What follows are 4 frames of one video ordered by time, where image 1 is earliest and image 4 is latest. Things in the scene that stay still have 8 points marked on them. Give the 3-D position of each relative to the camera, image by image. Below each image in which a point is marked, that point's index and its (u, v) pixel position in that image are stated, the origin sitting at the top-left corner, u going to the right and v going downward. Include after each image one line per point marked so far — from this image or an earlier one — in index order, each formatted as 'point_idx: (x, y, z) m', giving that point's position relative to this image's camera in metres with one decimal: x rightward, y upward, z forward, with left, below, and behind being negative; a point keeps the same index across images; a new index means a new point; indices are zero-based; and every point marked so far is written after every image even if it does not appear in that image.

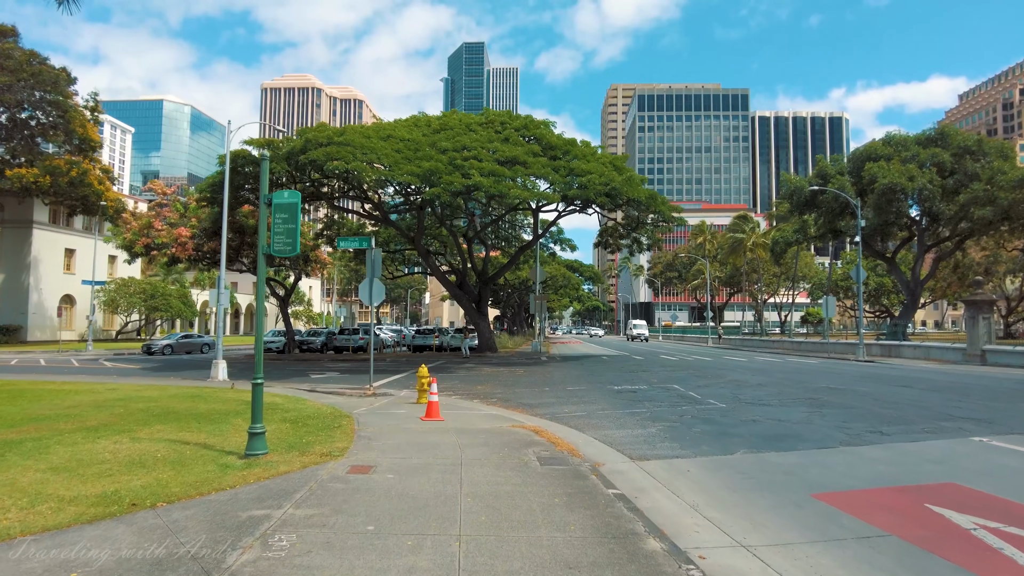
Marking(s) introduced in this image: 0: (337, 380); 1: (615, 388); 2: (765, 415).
0: (-5.4, -2.9, +19.9) m
1: (+2.6, -2.5, +15.7) m
2: (+4.4, -2.2, +11.0) m
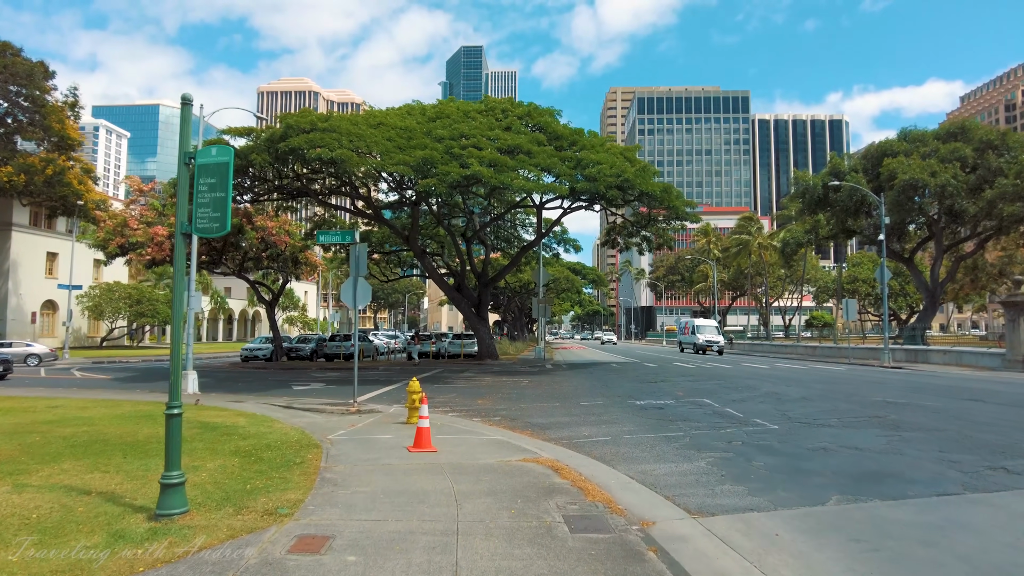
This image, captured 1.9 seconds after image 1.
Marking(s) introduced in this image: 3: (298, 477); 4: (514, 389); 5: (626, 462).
0: (-5.3, -2.9, +17.7) m
1: (+2.7, -2.5, +13.6) m
2: (+4.5, -2.1, +8.8) m
3: (-2.3, -2.0, +6.8) m
4: (+0.1, -2.8, +17.7) m
5: (+1.4, -2.2, +8.2) m
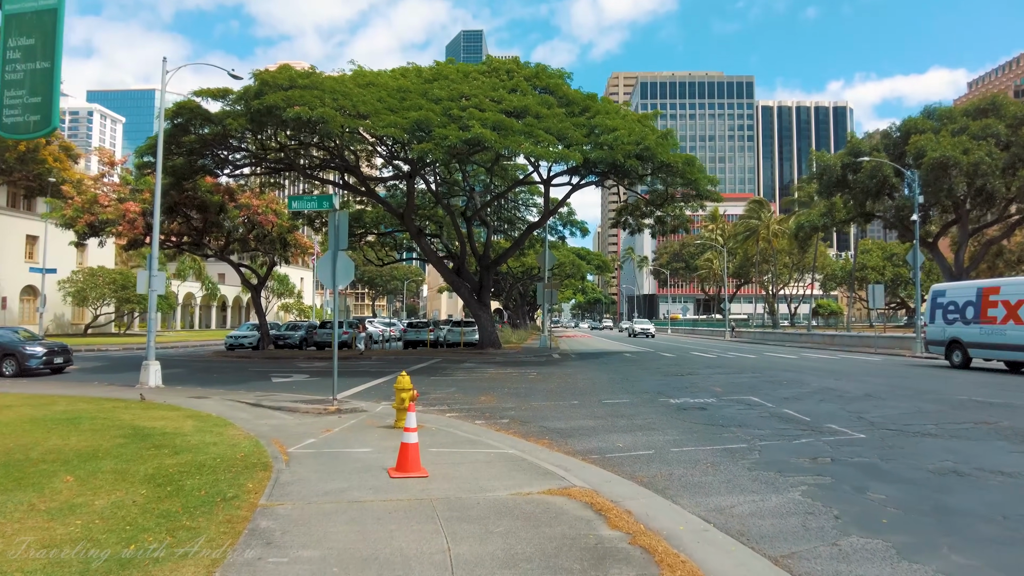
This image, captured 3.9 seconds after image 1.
0: (-5.1, -2.4, +15.5) m
1: (+2.9, -2.0, +11.4) m
2: (+4.7, -1.8, +6.6) m
3: (-2.1, -1.7, +4.5) m
4: (+0.2, -2.3, +15.5) m
5: (+1.6, -1.9, +6.0) m
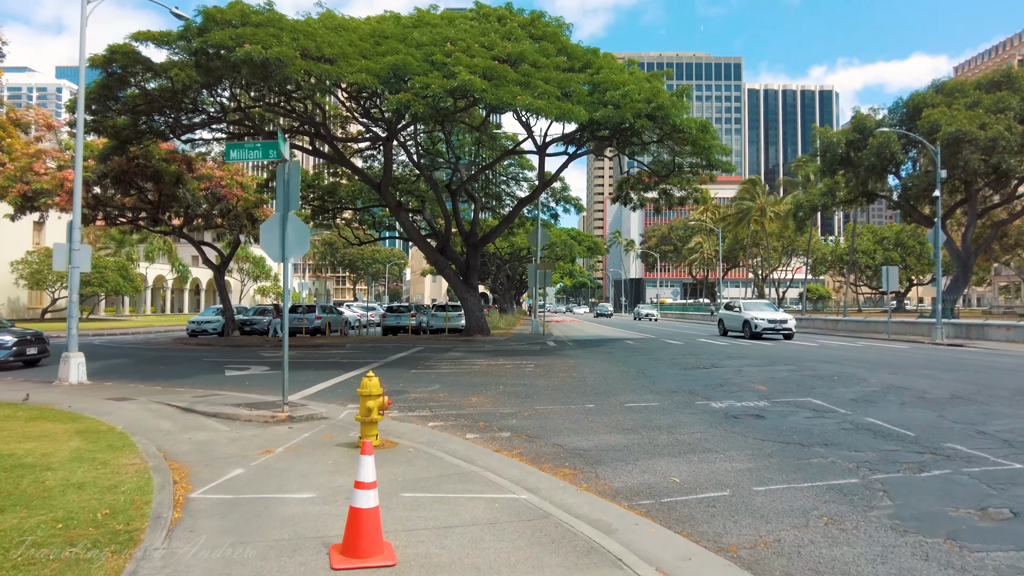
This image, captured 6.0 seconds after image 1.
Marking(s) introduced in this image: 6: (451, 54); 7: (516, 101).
0: (-5.2, -1.9, +12.9) m
1: (+2.9, -1.7, +8.9) m
2: (+4.8, -1.5, +4.2) m
3: (-1.9, -1.5, +2.0) m
4: (+0.1, -1.8, +13.0) m
5: (+1.8, -1.6, +3.5) m
6: (-1.5, +5.7, +15.8) m
7: (+0.1, +4.4, +15.2) m
